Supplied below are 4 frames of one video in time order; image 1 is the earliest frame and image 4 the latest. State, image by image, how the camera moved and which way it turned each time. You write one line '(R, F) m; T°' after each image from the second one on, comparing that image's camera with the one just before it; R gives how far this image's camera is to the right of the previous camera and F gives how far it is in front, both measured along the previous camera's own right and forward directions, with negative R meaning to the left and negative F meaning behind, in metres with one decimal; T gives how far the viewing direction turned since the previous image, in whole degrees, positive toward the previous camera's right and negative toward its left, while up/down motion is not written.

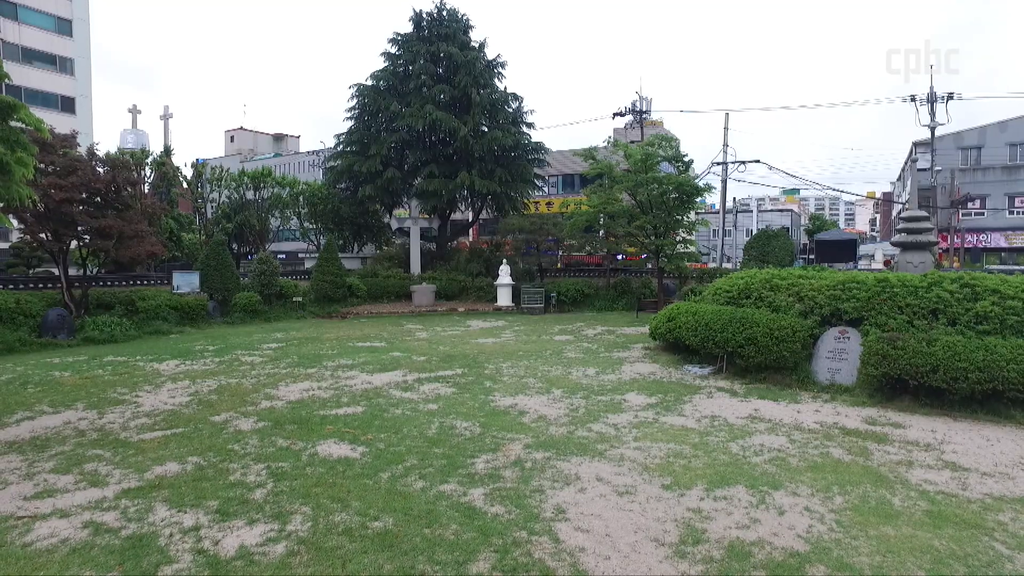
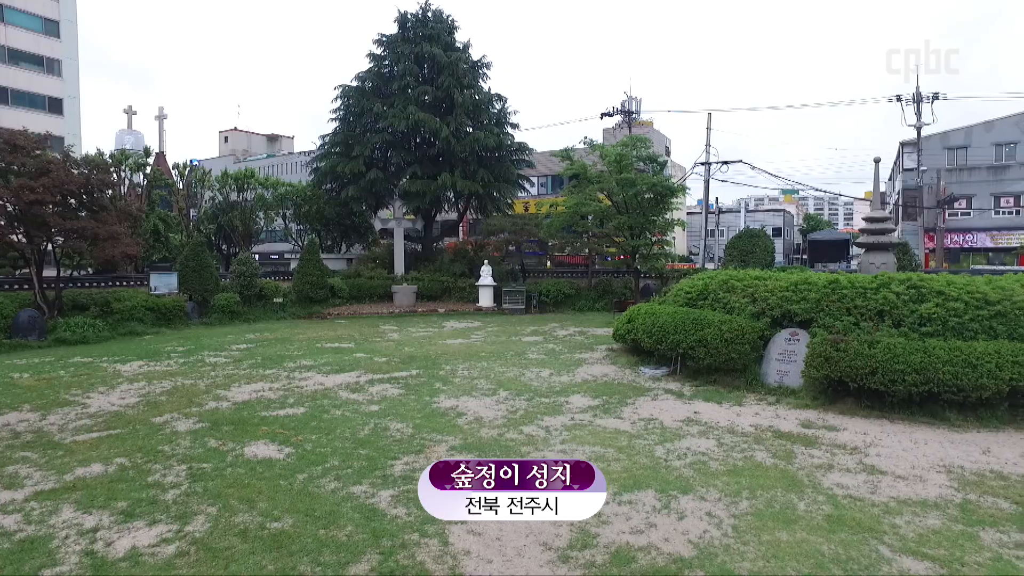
(+0.6, 0.0) m; 0°
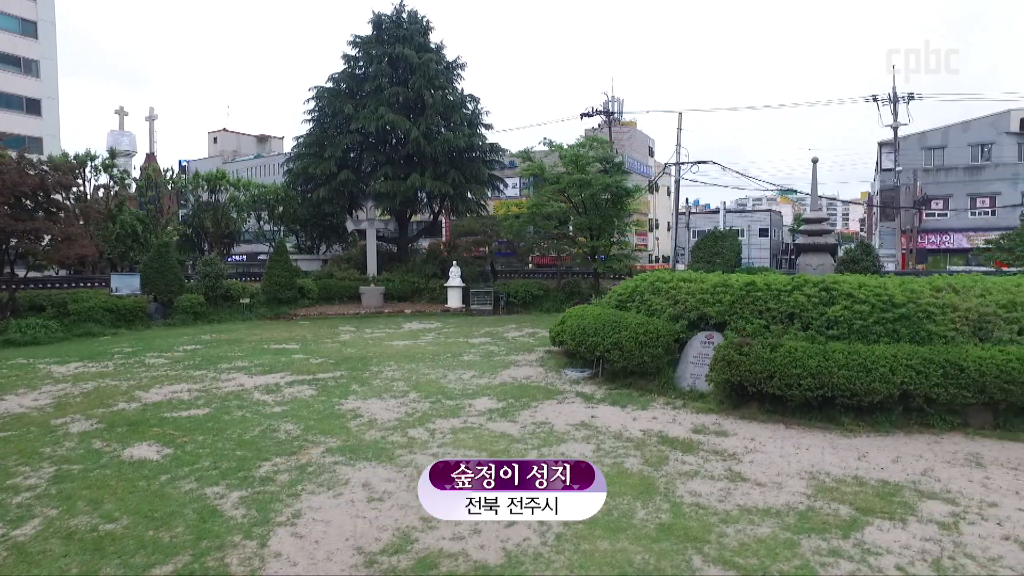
(+1.1, 0.0) m; -1°
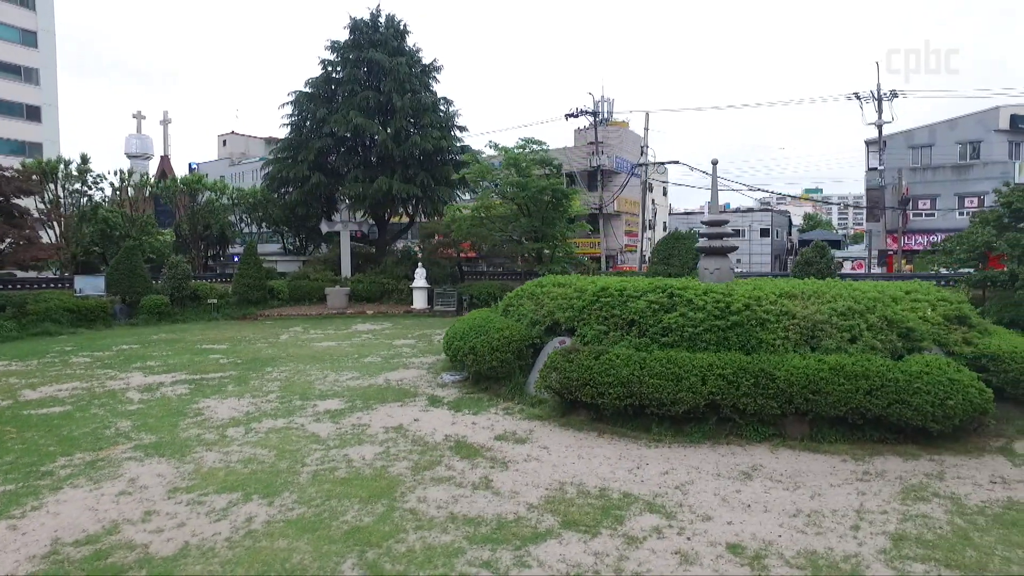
(+2.1, 0.0) m; -3°
